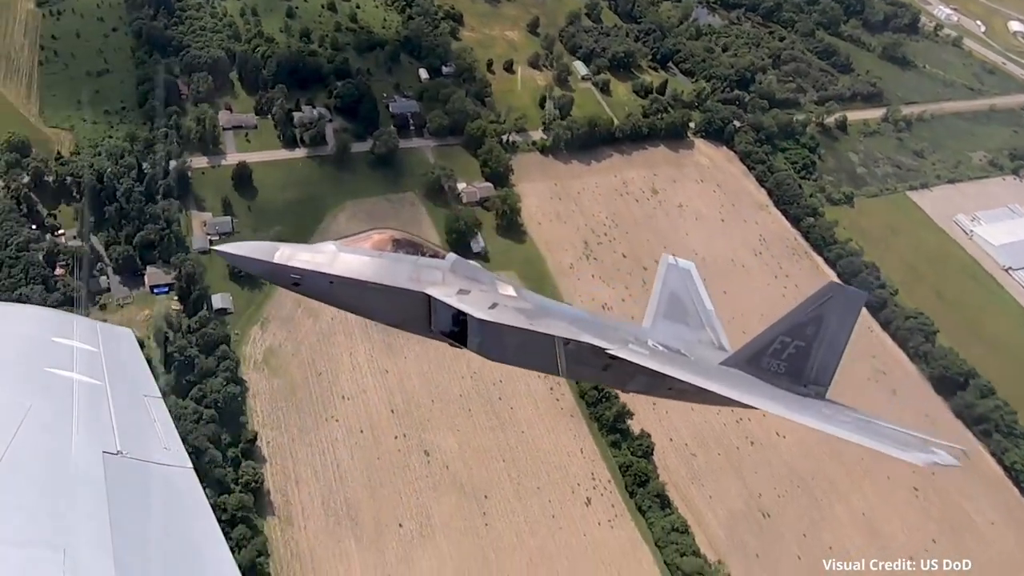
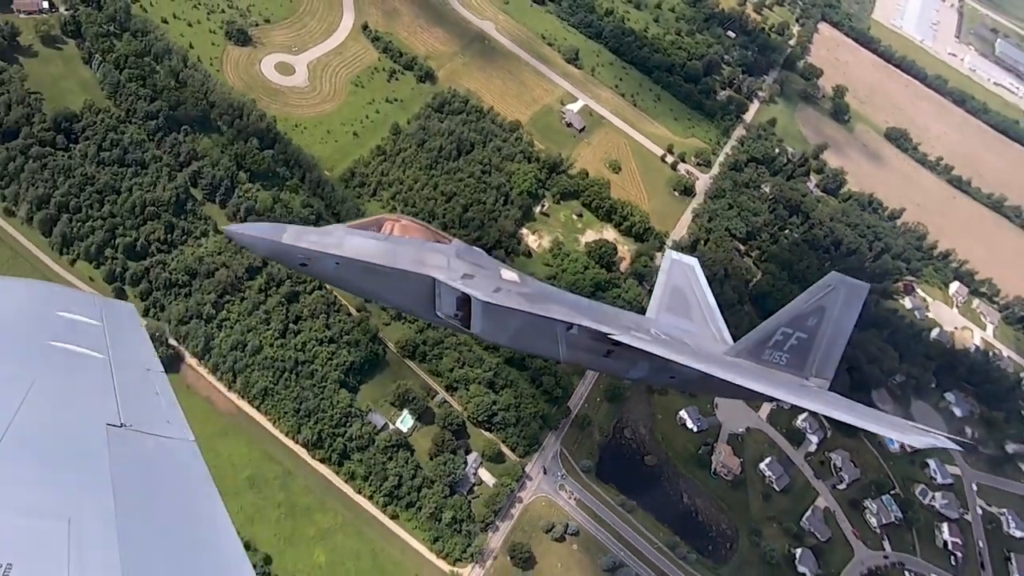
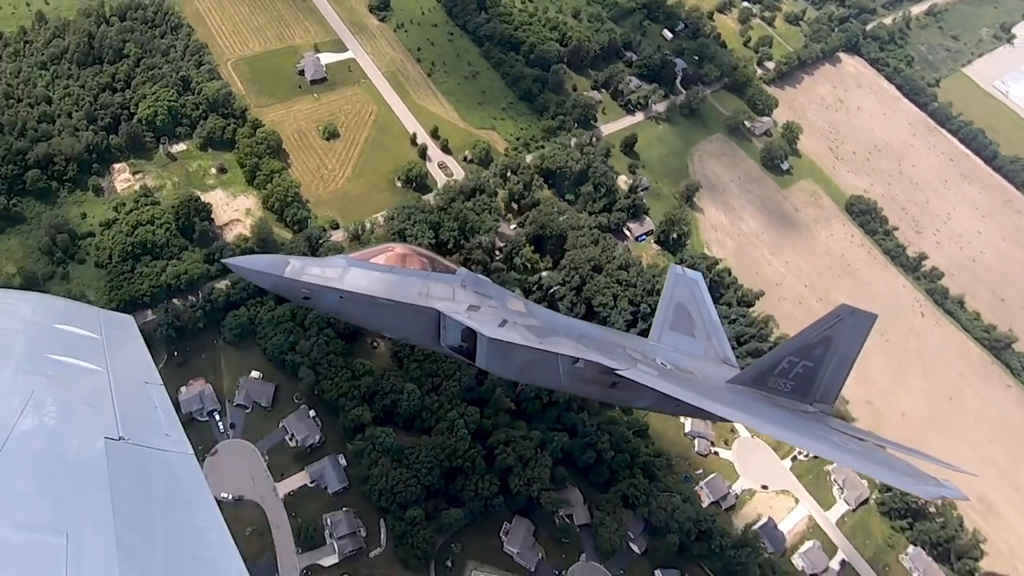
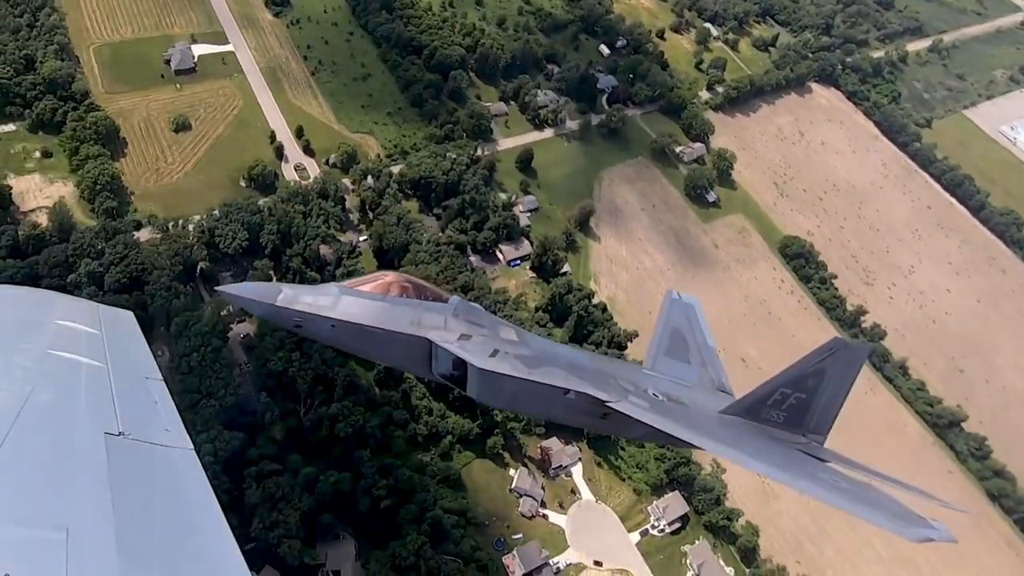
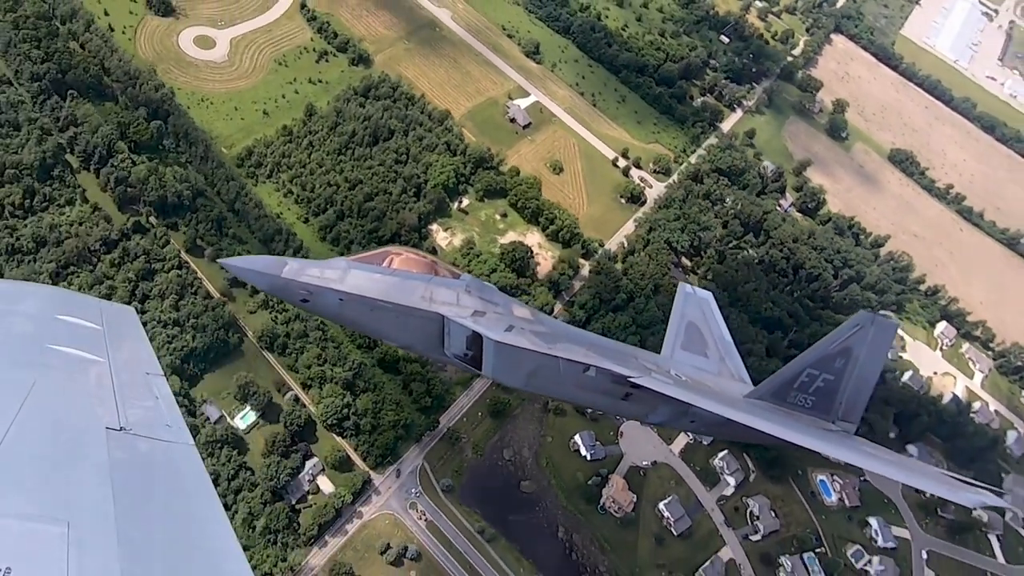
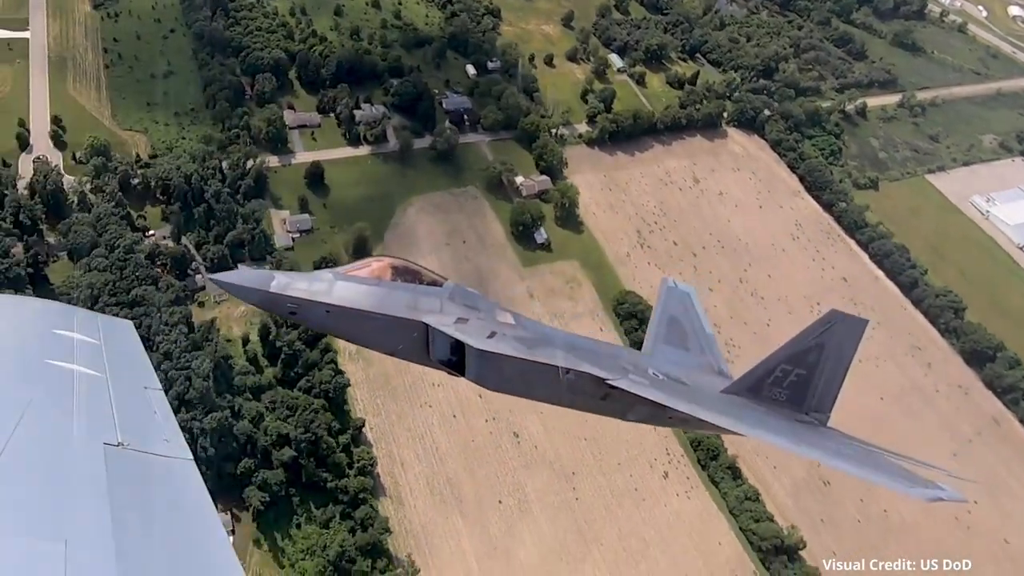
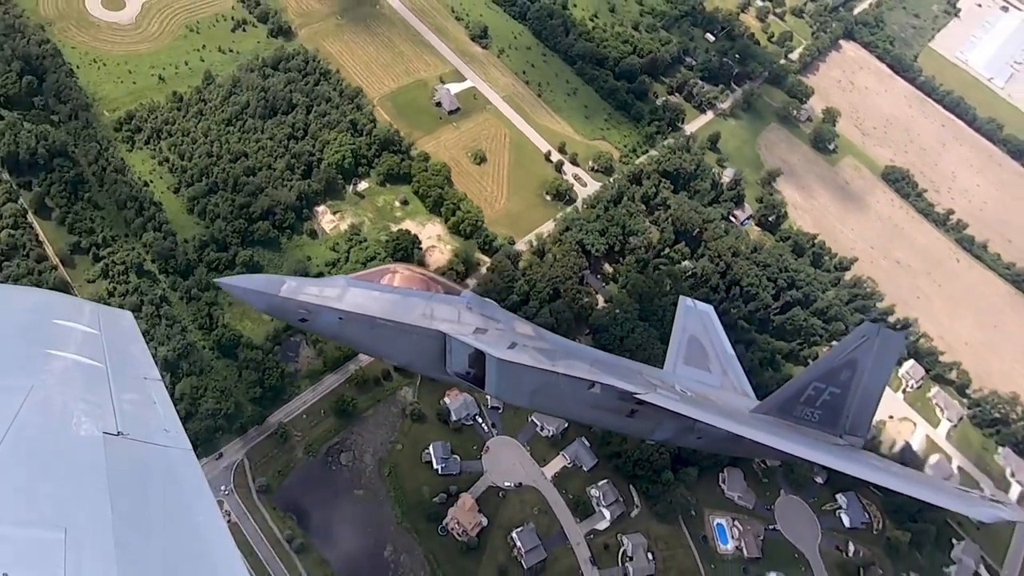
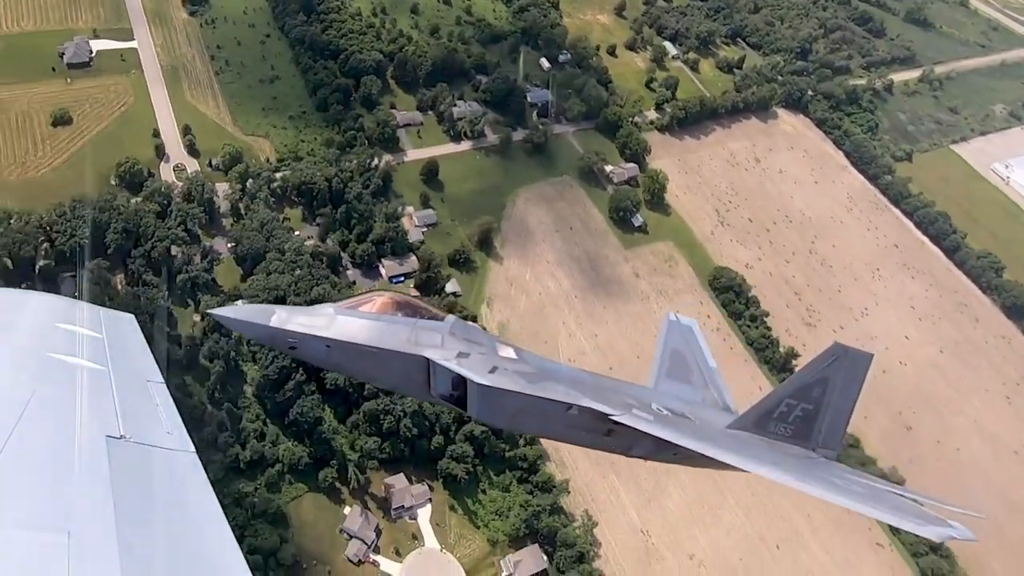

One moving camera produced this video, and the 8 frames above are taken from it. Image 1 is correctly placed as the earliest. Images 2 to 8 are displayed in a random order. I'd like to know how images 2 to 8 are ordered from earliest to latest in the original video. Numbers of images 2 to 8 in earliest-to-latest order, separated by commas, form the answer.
6, 8, 4, 3, 7, 5, 2
